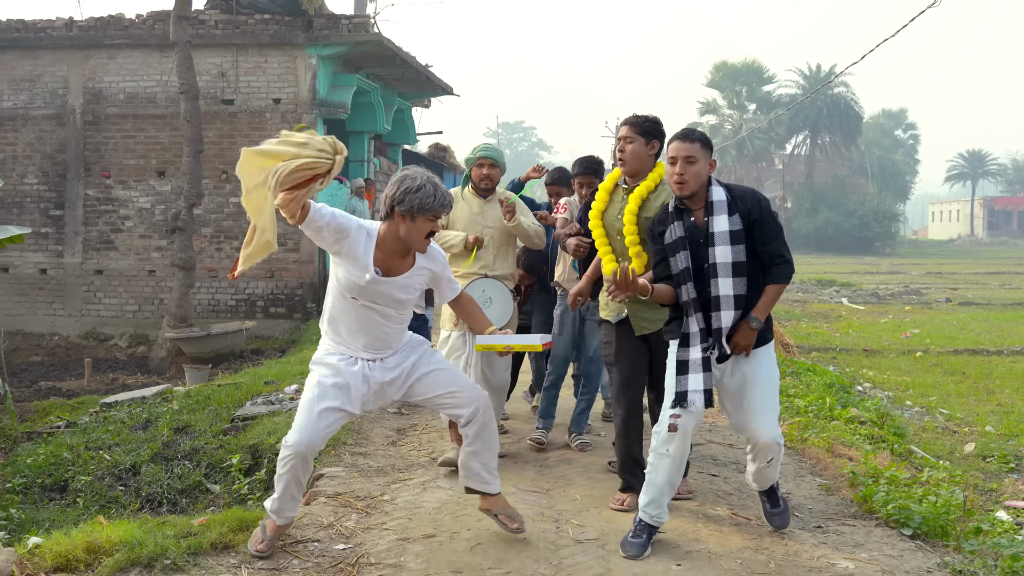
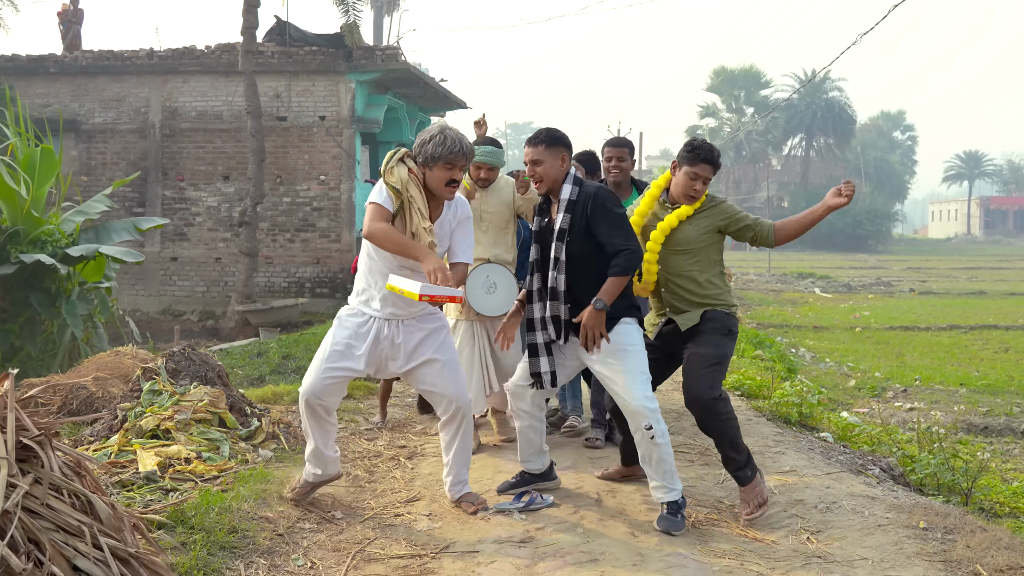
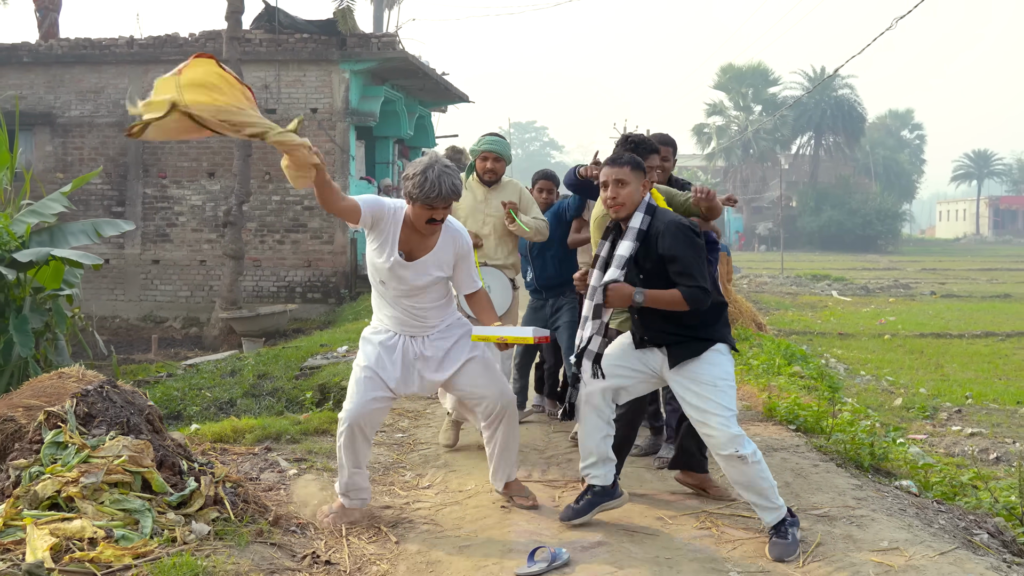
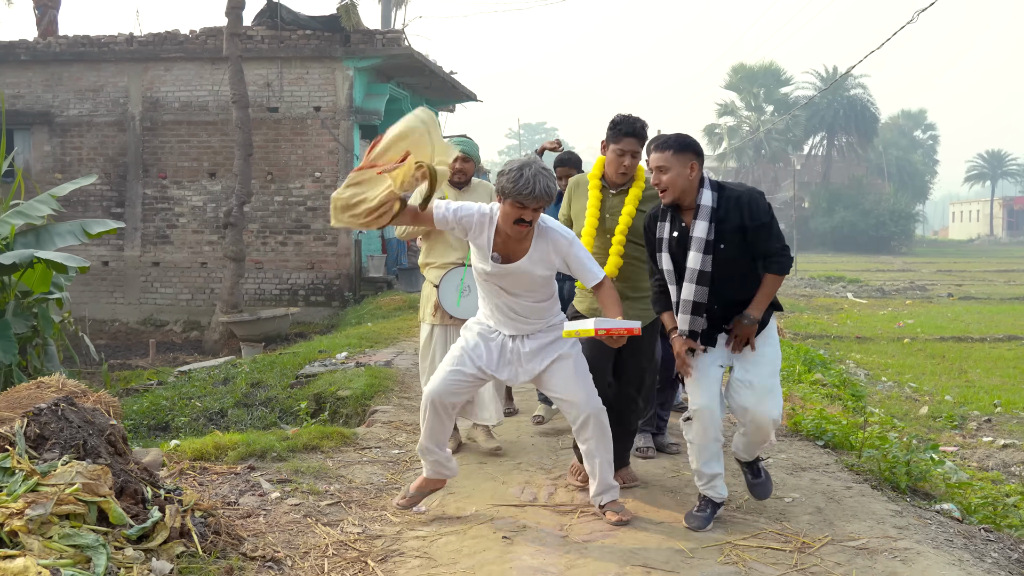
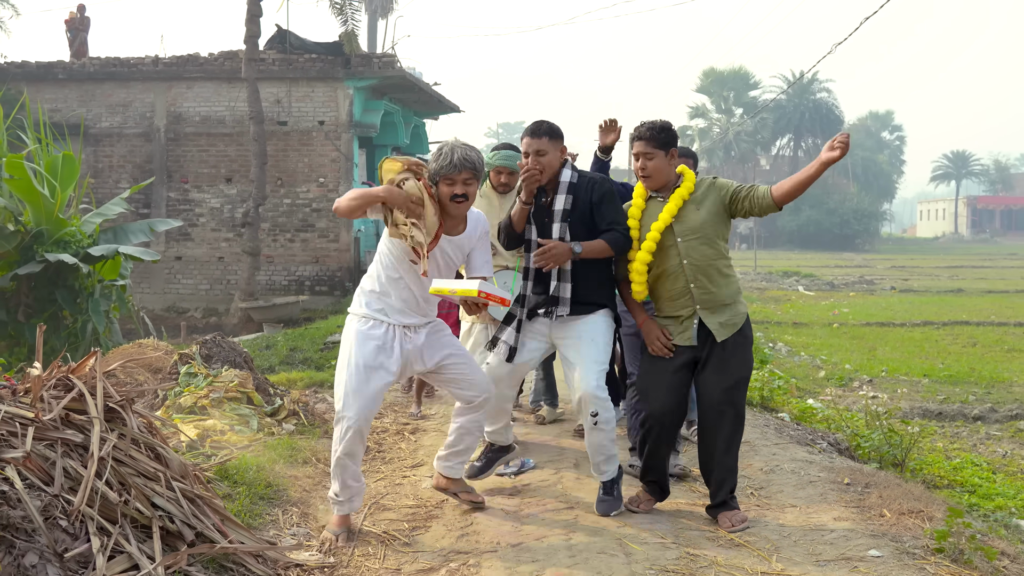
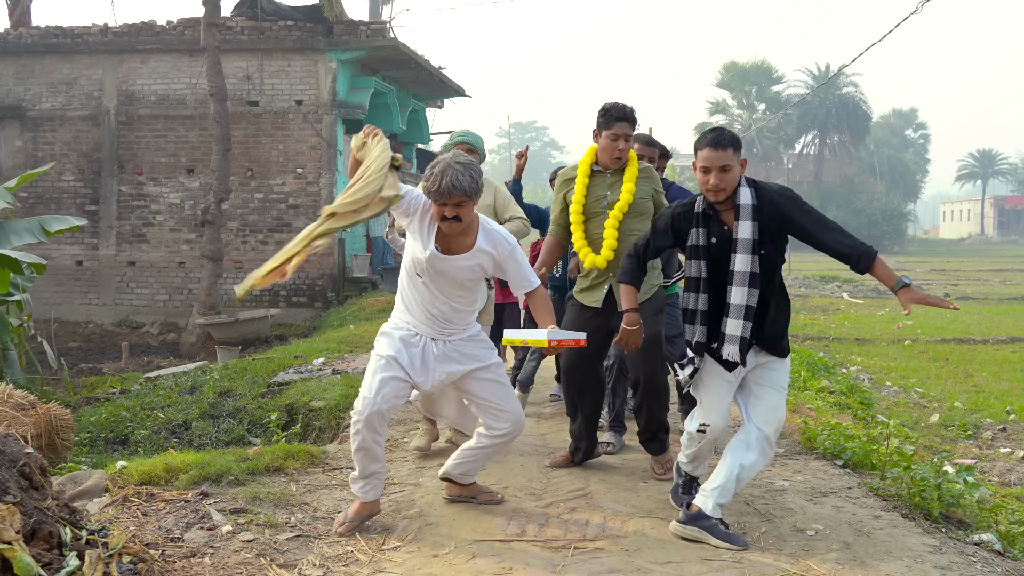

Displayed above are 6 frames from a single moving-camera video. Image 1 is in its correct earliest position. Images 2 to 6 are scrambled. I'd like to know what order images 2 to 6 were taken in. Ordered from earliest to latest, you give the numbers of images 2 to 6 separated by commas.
6, 4, 3, 2, 5
